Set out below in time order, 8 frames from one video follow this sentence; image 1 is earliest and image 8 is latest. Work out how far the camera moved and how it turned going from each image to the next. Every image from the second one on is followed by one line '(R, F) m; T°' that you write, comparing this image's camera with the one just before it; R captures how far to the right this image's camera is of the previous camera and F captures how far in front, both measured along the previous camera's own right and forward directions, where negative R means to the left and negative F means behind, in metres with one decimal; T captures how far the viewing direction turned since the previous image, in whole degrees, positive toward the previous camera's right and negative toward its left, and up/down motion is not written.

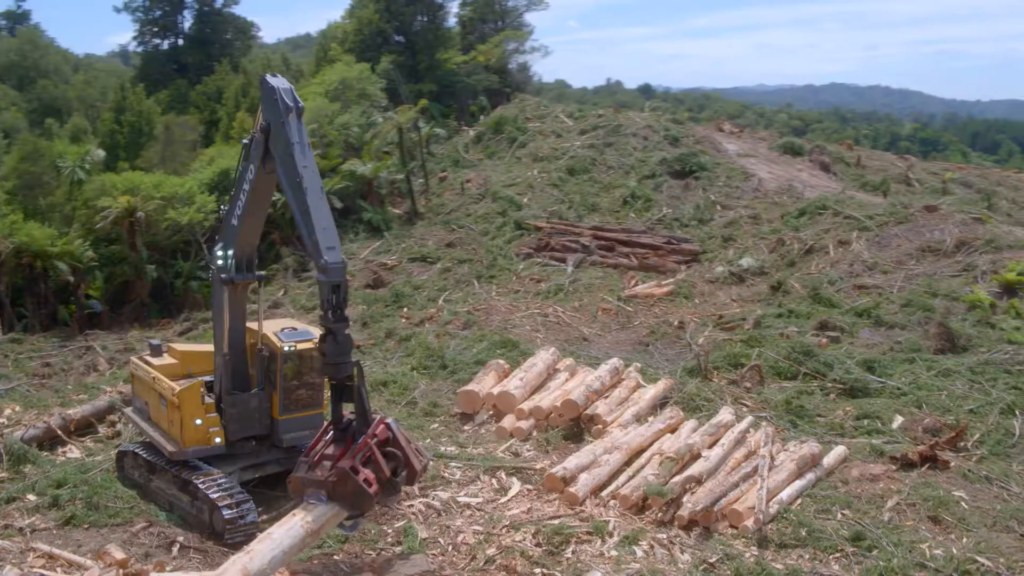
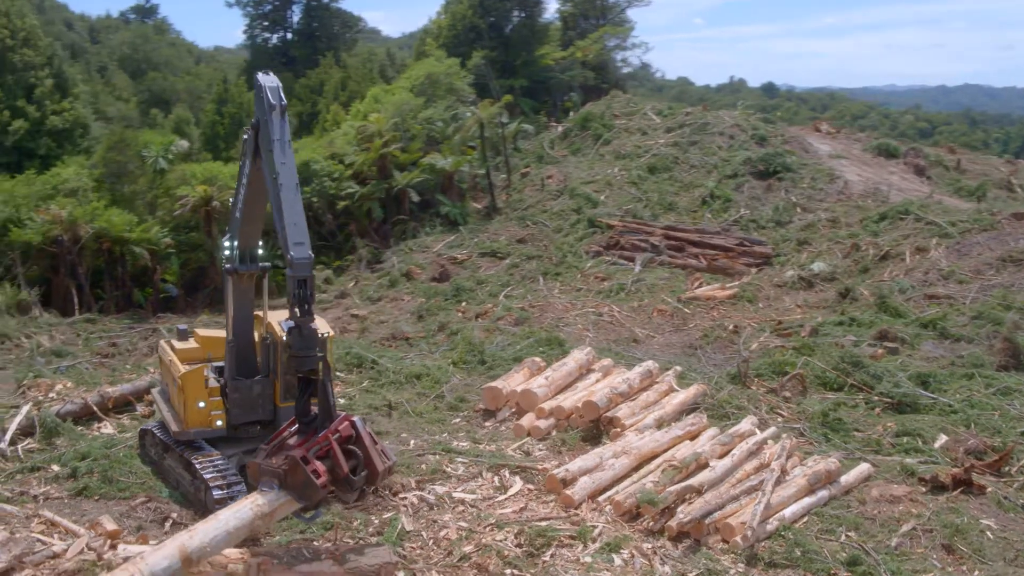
(+0.9, +0.1) m; -7°
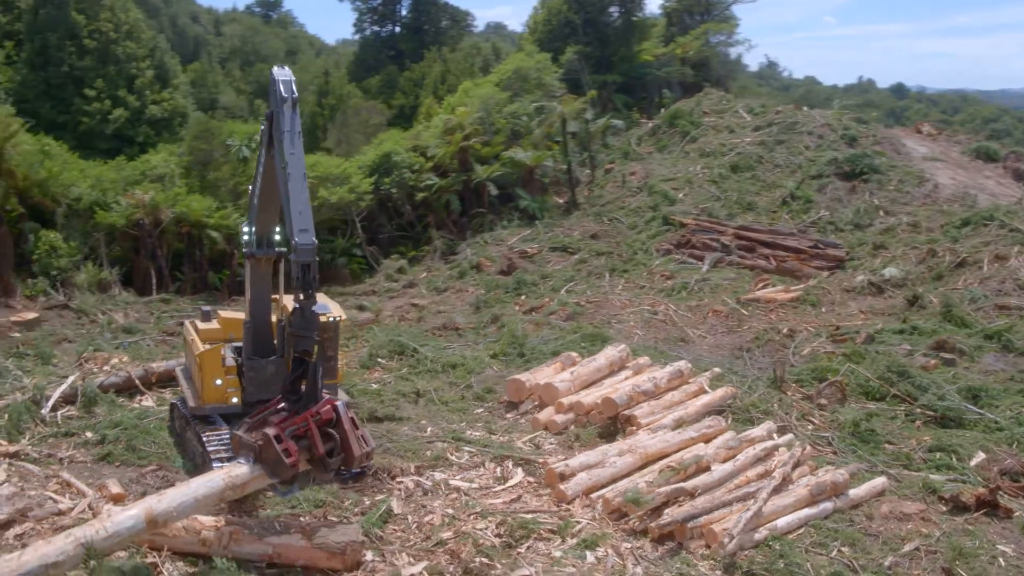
(+0.9, 0.0) m; -7°
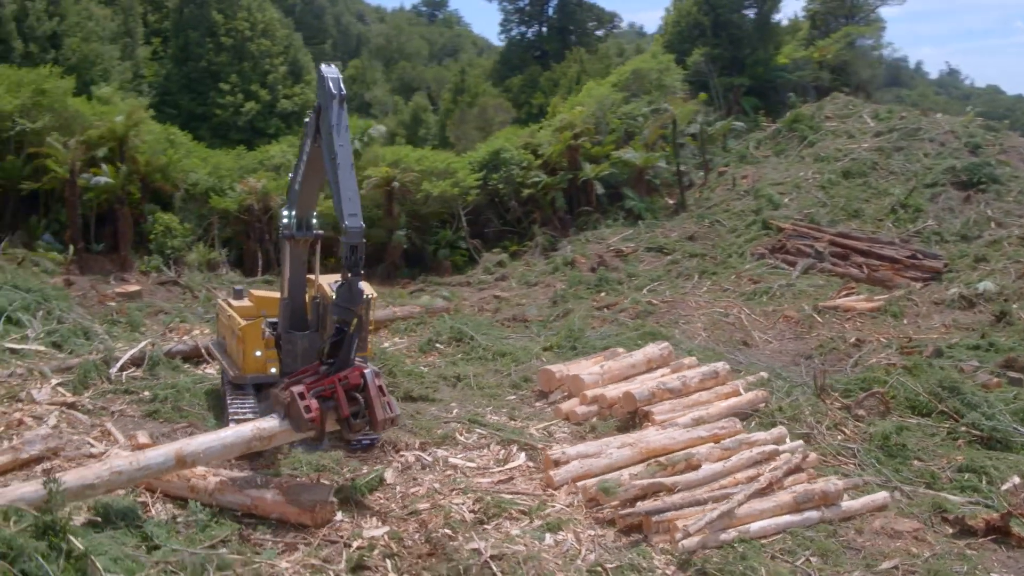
(+1.3, -0.2) m; -10°
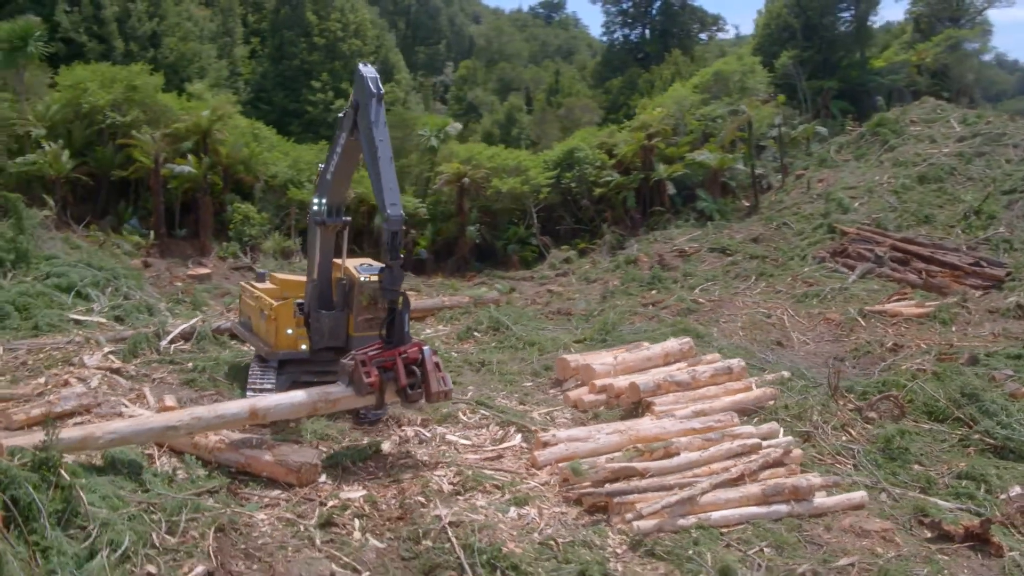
(+1.1, -0.3) m; -7°
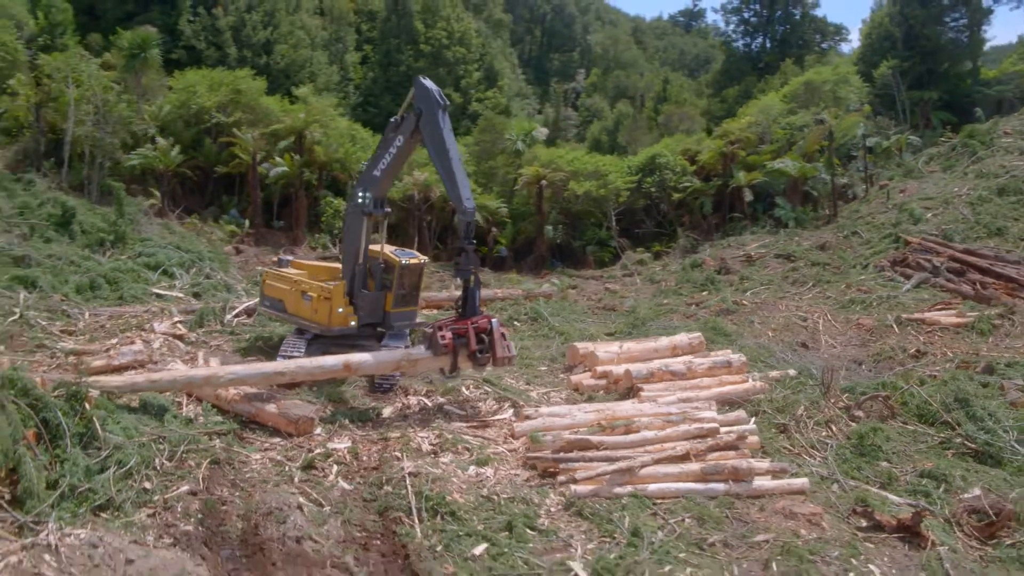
(+1.5, -0.7) m; -9°
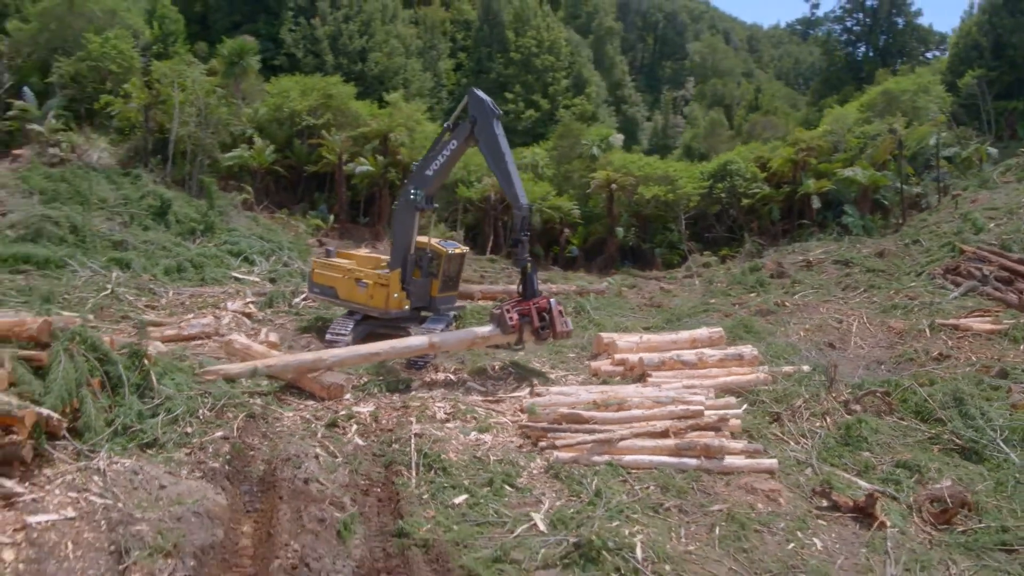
(+1.1, -0.9) m; -7°
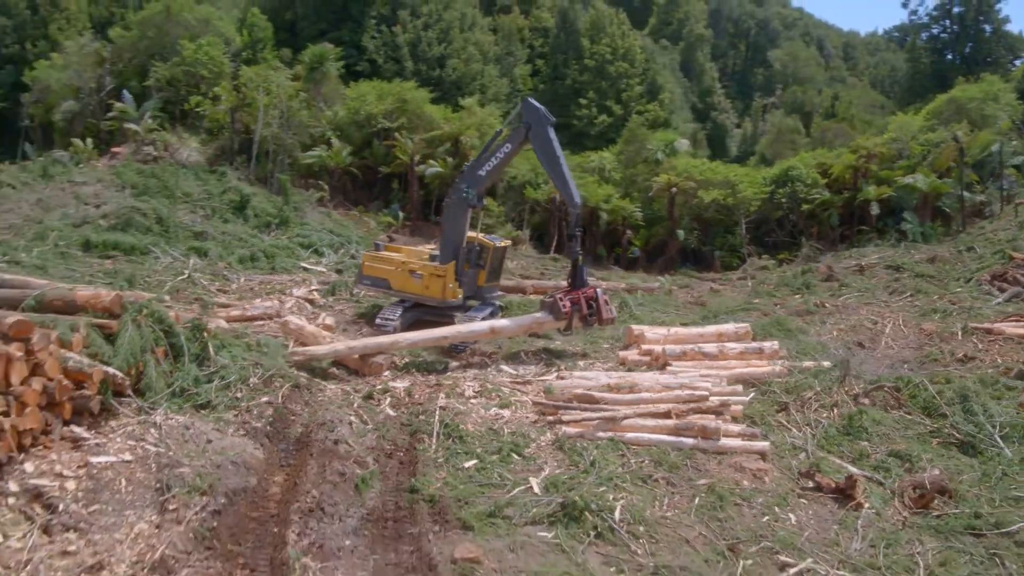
(+0.8, -0.8) m; -6°
